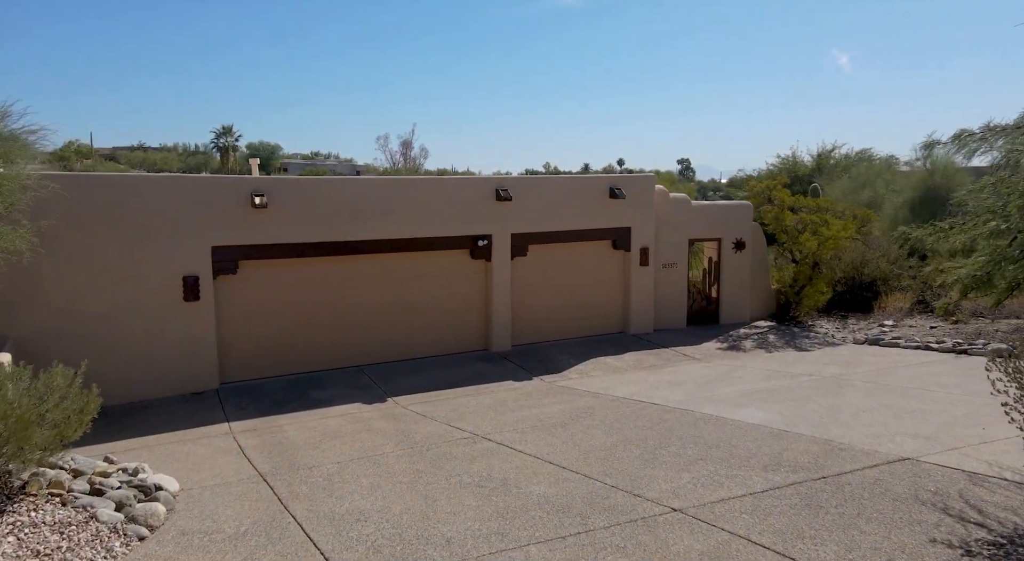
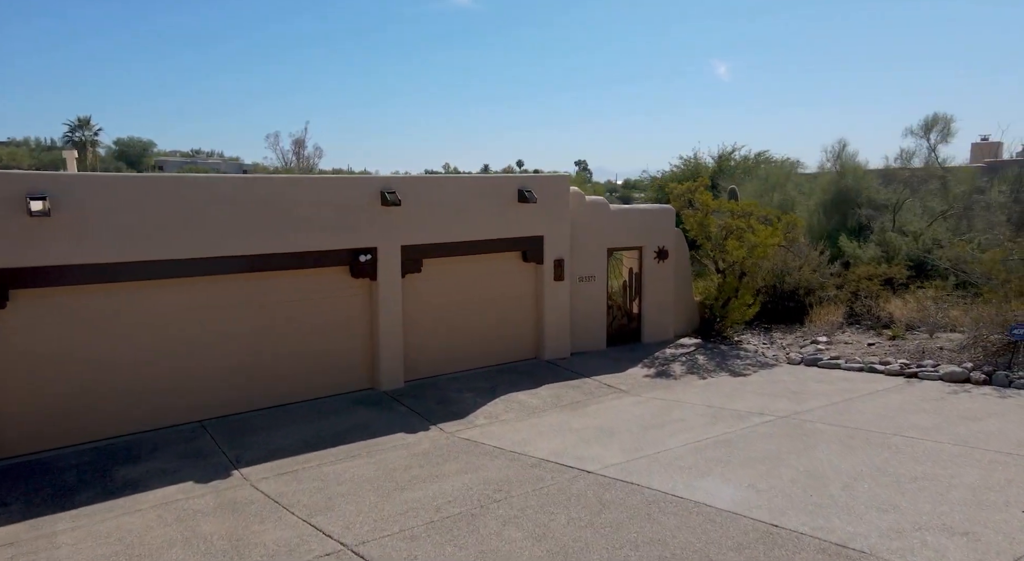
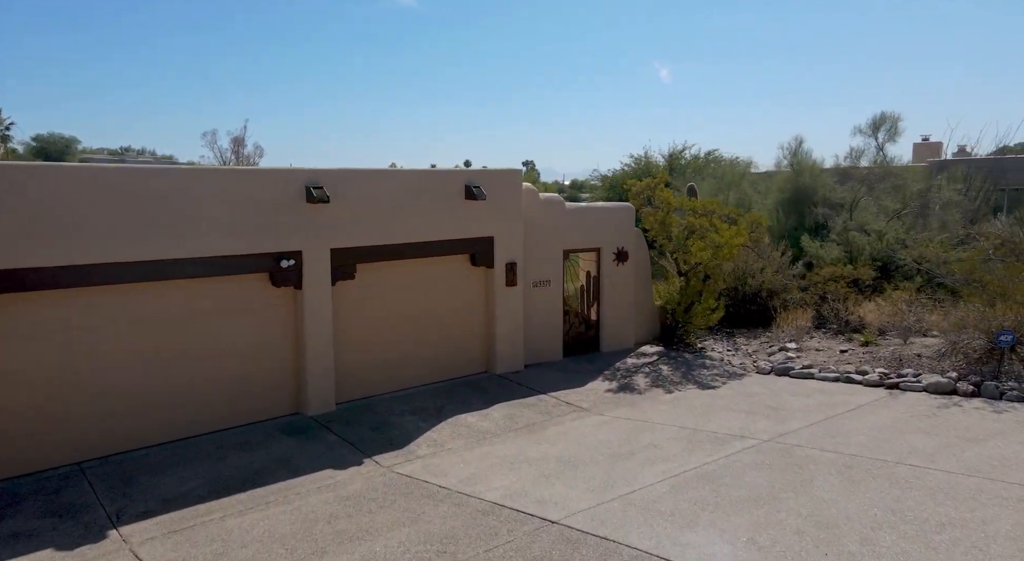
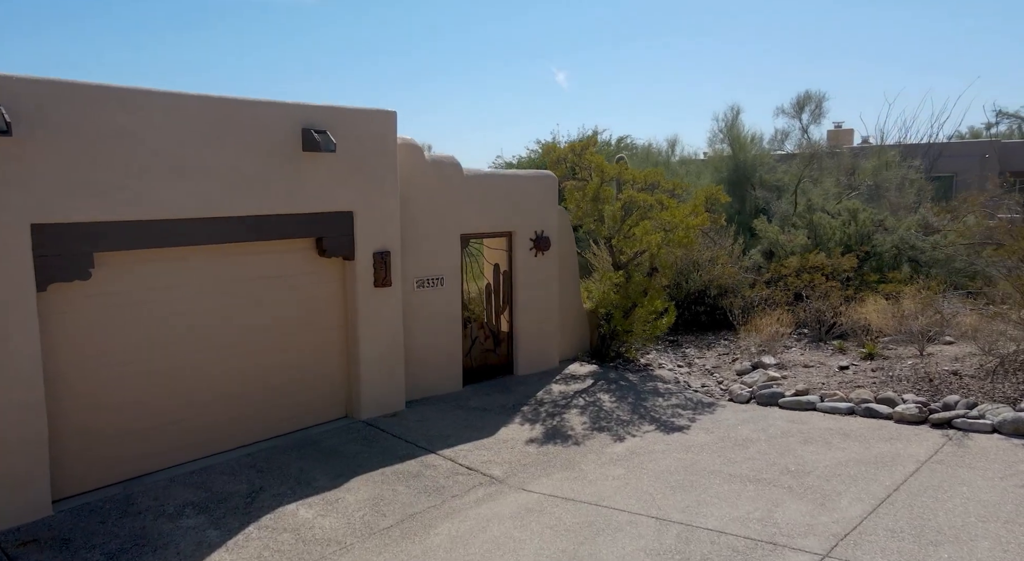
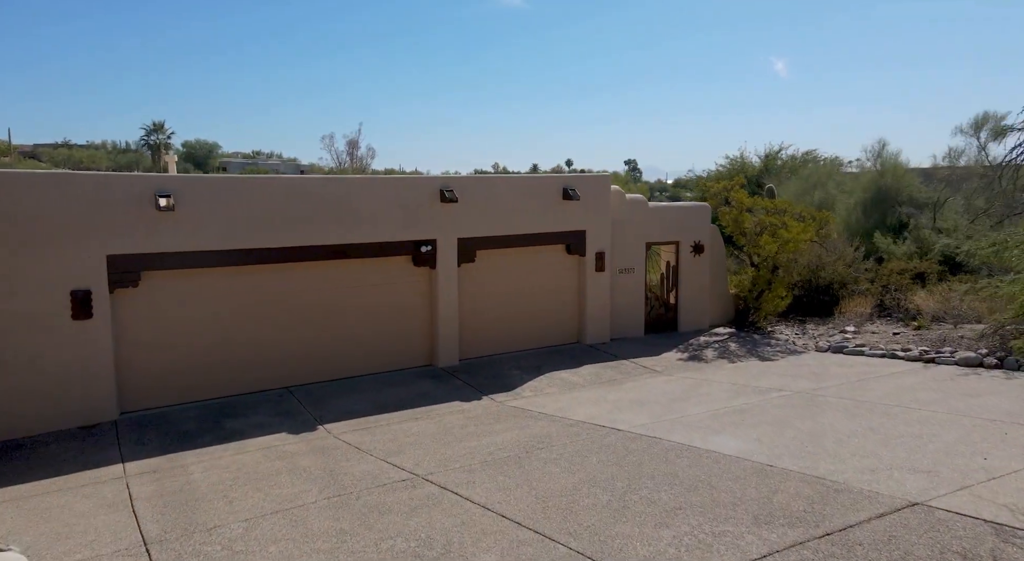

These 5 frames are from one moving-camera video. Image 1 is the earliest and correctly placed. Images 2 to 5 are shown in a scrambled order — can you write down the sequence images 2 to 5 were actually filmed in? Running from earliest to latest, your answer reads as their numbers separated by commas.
5, 2, 3, 4
